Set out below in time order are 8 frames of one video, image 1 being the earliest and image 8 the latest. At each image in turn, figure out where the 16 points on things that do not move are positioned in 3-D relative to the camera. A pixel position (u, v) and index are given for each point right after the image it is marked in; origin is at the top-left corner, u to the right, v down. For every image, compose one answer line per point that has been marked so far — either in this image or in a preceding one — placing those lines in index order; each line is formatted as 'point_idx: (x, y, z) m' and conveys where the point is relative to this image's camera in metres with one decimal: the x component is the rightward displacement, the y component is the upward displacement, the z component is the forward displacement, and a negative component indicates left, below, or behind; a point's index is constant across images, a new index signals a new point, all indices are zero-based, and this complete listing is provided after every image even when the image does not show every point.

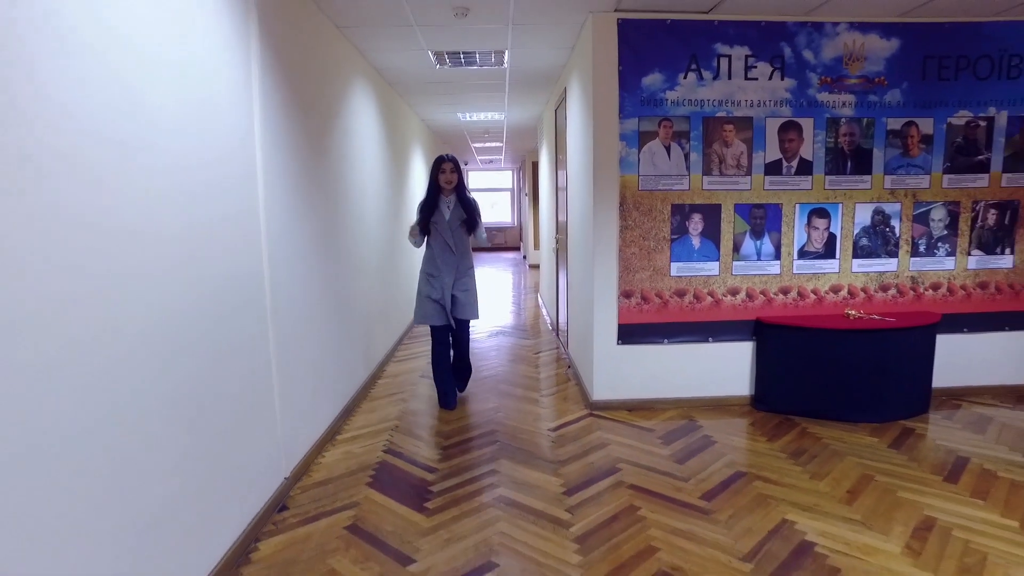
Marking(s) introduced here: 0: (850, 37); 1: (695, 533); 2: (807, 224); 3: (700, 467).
0: (+2.0, +1.5, +3.7) m
1: (+0.7, -0.9, +2.4) m
2: (+1.8, +0.4, +3.8) m
3: (+0.9, -0.9, +3.0) m
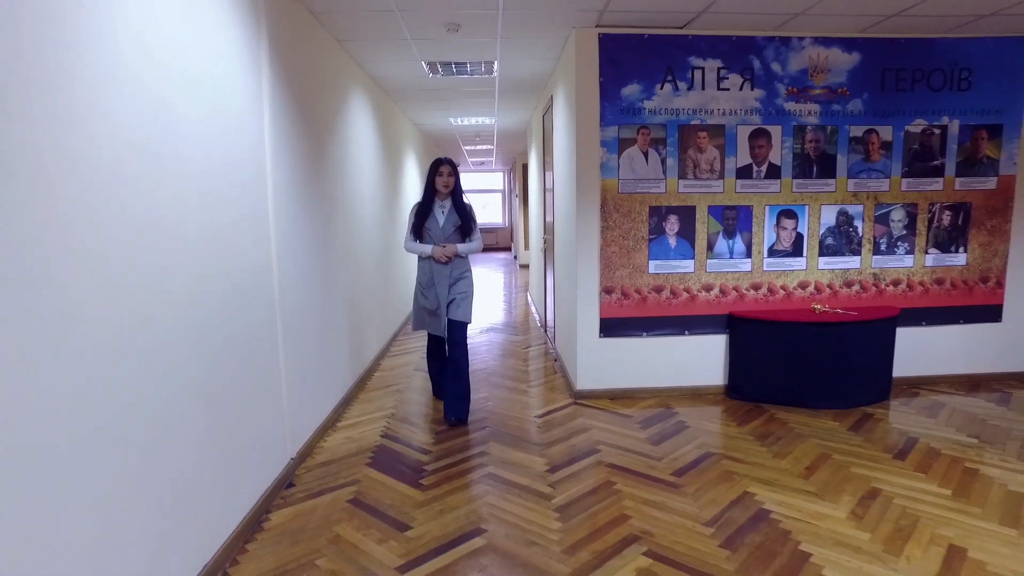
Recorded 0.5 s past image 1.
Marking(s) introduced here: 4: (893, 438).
0: (+1.9, +1.5, +4.0) m
1: (+0.6, -0.9, +2.7) m
2: (+1.7, +0.4, +4.1) m
3: (+0.9, -0.9, +3.3) m
4: (+2.1, -0.8, +3.4) m
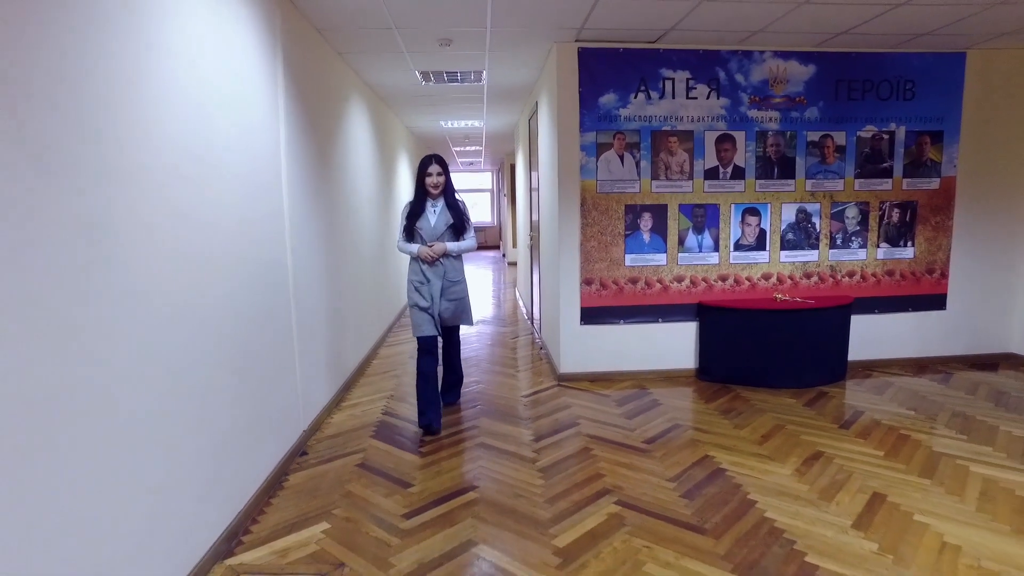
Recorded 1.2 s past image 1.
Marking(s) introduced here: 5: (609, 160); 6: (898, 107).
0: (+1.9, +1.6, +4.4) m
1: (+0.6, -0.9, +3.0) m
2: (+1.7, +0.5, +4.5) m
3: (+0.8, -0.8, +3.7) m
4: (+2.1, -0.8, +3.8) m
5: (+0.7, +0.9, +4.3) m
6: (+2.8, +1.3, +4.5) m
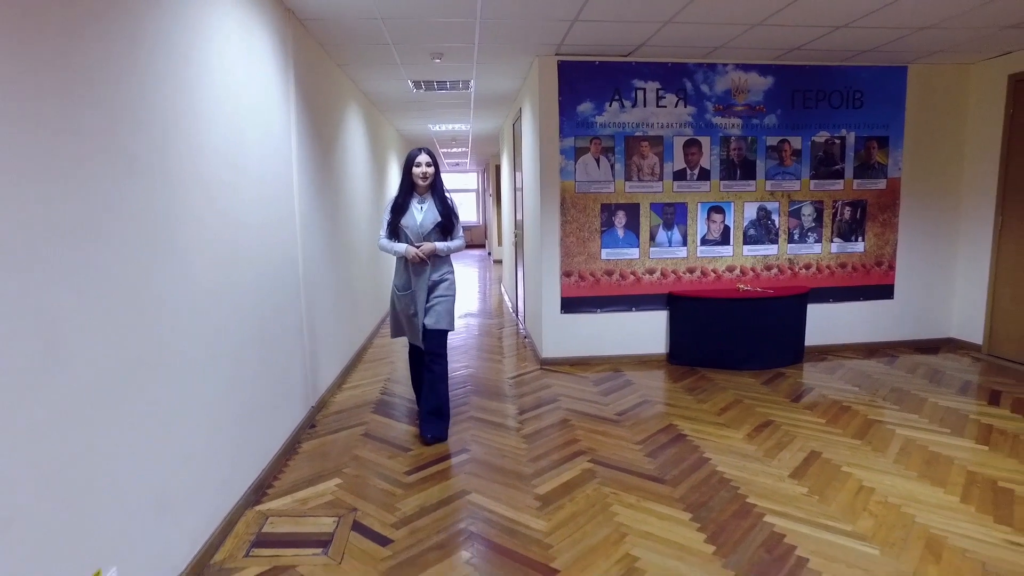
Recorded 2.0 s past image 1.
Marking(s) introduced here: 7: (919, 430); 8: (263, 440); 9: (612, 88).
0: (+1.7, +1.7, +4.8) m
1: (+0.5, -0.8, +3.4) m
2: (+1.5, +0.6, +4.9) m
3: (+0.7, -0.7, +4.1) m
4: (+2.0, -0.7, +4.3) m
5: (+0.6, +0.9, +4.7) m
6: (+2.7, +1.4, +5.0) m
7: (+2.3, -0.8, +3.4) m
8: (-1.1, -0.7, +2.9) m
9: (+0.8, +1.5, +4.6) m
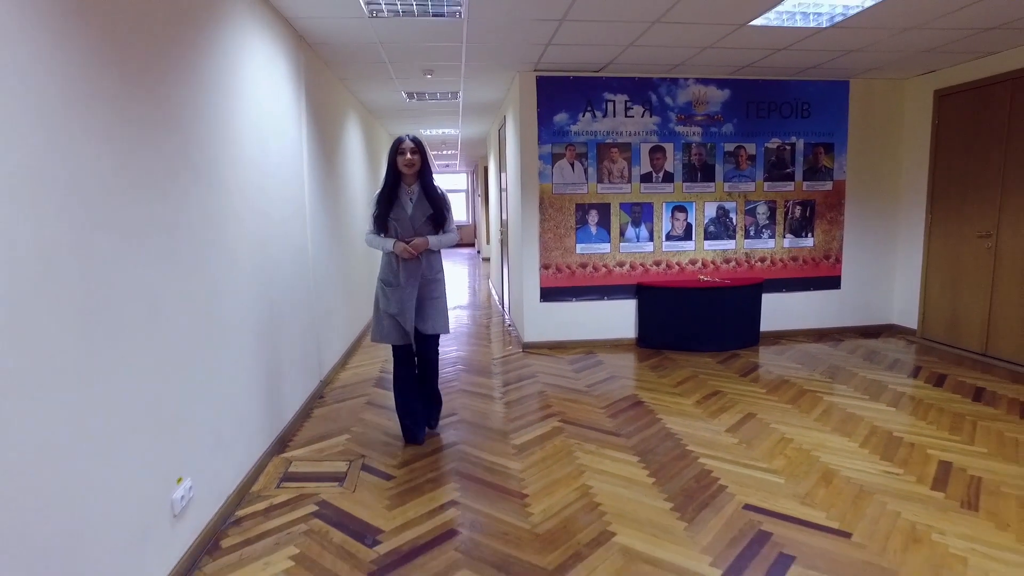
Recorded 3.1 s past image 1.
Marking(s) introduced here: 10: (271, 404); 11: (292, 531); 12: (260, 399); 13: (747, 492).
0: (+1.6, +1.7, +5.4) m
1: (+0.4, -0.7, +4.0) m
2: (+1.4, +0.6, +5.5) m
3: (+0.6, -0.7, +4.6) m
4: (+1.8, -0.6, +4.9) m
5: (+0.4, +1.0, +5.2) m
6: (+2.6, +1.5, +5.5) m
7: (+2.1, -0.7, +3.9) m
8: (-1.2, -0.6, +3.4) m
9: (+0.6, +1.6, +5.2) m
10: (-1.2, -0.6, +3.2) m
11: (-0.9, -0.9, +2.4) m
12: (-1.2, -0.5, +3.0) m
13: (+1.0, -0.9, +2.7) m
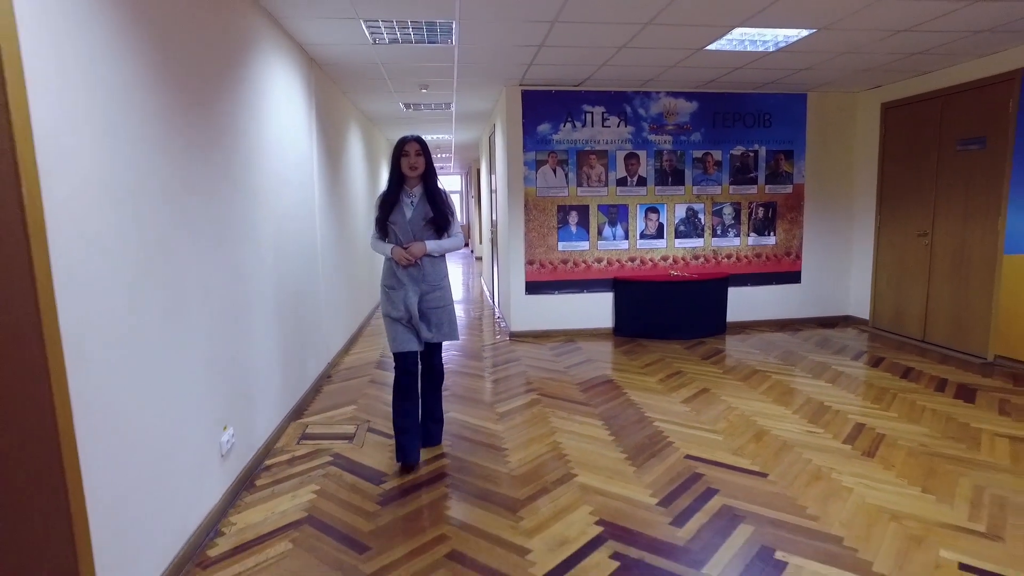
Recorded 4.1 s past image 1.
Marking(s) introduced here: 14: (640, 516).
0: (+1.5, +1.8, +5.9) m
1: (+0.3, -0.7, +4.5) m
2: (+1.3, +0.7, +6.0) m
3: (+0.5, -0.6, +5.2) m
4: (+1.7, -0.6, +5.4) m
5: (+0.3, +1.1, +5.8) m
6: (+2.4, +1.5, +6.1) m
7: (+2.0, -0.7, +4.5) m
8: (-1.3, -0.6, +3.9) m
9: (+0.5, +1.6, +5.7) m
10: (-1.3, -0.5, +3.7) m
11: (-0.9, -0.9, +2.9) m
12: (-1.3, -0.5, +3.5) m
13: (+0.9, -0.8, +3.2) m
14: (+0.5, -0.9, +2.5) m
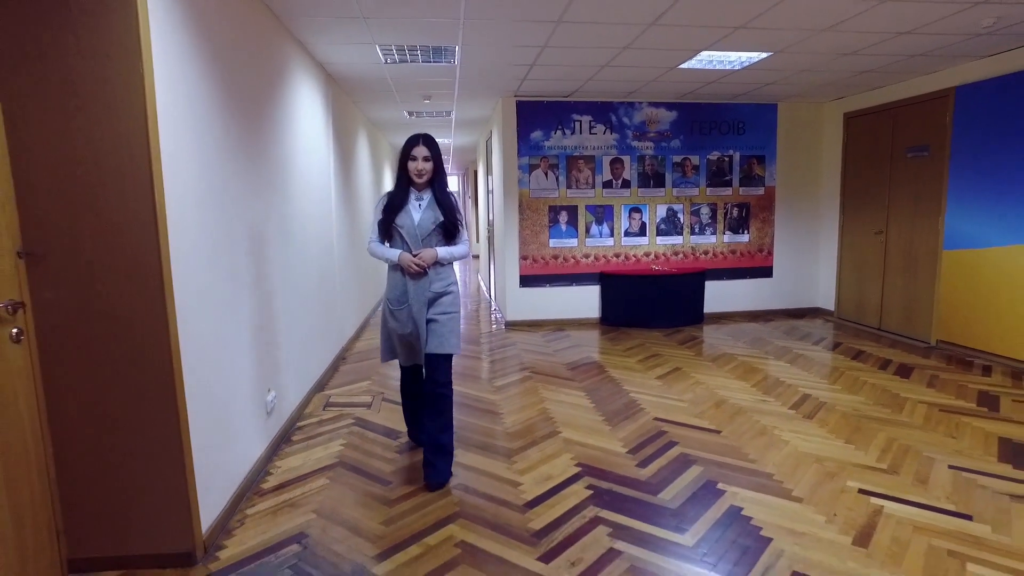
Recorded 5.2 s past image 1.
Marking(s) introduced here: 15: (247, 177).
0: (+1.4, +1.9, +6.5) m
1: (+0.3, -0.6, +5.1) m
2: (+1.2, +0.8, +6.6) m
3: (+0.4, -0.5, +5.7) m
4: (+1.7, -0.5, +6.0) m
5: (+0.3, +1.2, +6.3) m
6: (+2.4, +1.6, +6.7) m
7: (+2.0, -0.6, +5.0) m
8: (-1.4, -0.5, +4.4) m
9: (+0.5, +1.7, +6.3) m
10: (-1.4, -0.5, +4.2) m
11: (-1.0, -0.8, +3.5) m
12: (-1.3, -0.4, +4.1) m
13: (+0.9, -0.7, +3.8) m
14: (+0.5, -0.8, +3.1) m
15: (-1.3, +0.5, +3.0) m
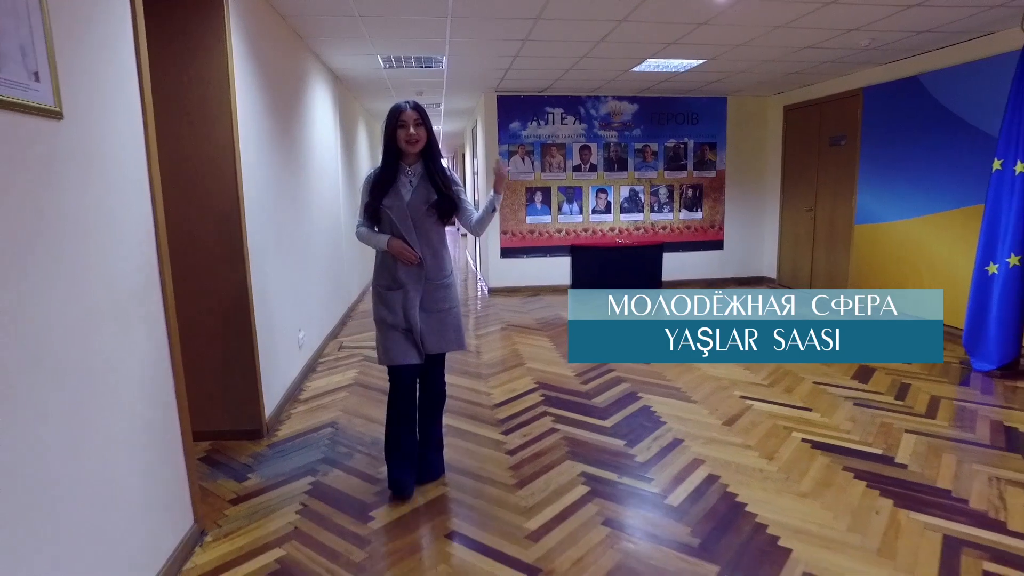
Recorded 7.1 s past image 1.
0: (+1.2, +2.2, +7.4) m
1: (+0.1, -0.3, +6.0) m
2: (+1.0, +1.1, +7.5) m
3: (+0.2, -0.2, +6.7) m
4: (+1.5, -0.2, +6.9) m
5: (+0.1, +1.5, +7.2) m
6: (+2.2, +1.9, +7.6) m
7: (+1.8, -0.3, +6.0) m
8: (-1.6, -0.2, +5.4) m
9: (+0.2, +2.0, +7.2) m
10: (-1.5, -0.2, +5.1) m
11: (-1.1, -0.6, +4.4) m
12: (-1.5, -0.1, +5.0) m
13: (+0.7, -0.5, +4.7) m
14: (+0.3, -0.6, +4.0) m
15: (-1.4, +0.8, +3.9) m
